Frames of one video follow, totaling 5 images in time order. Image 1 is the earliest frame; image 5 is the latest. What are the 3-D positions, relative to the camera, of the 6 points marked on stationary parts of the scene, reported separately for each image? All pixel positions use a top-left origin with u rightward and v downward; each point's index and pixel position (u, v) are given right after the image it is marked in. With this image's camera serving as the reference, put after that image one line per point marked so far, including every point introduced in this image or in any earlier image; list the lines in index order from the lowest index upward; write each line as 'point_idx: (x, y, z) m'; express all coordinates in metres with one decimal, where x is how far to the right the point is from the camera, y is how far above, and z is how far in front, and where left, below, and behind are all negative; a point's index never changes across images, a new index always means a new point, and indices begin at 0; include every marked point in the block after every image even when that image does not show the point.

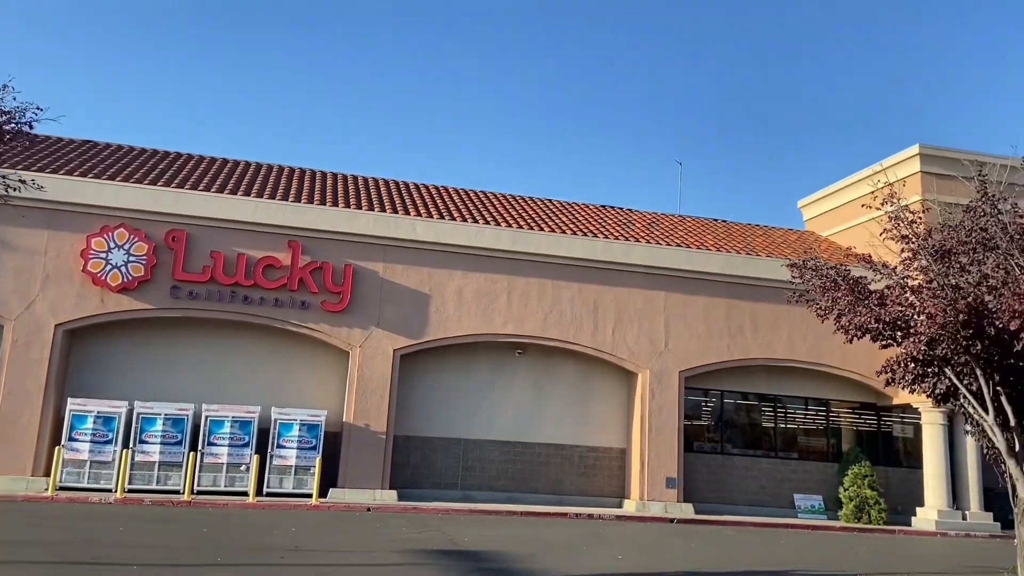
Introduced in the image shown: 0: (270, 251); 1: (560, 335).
0: (-5.8, +0.9, +18.8) m
1: (+1.2, -1.2, +20.0) m
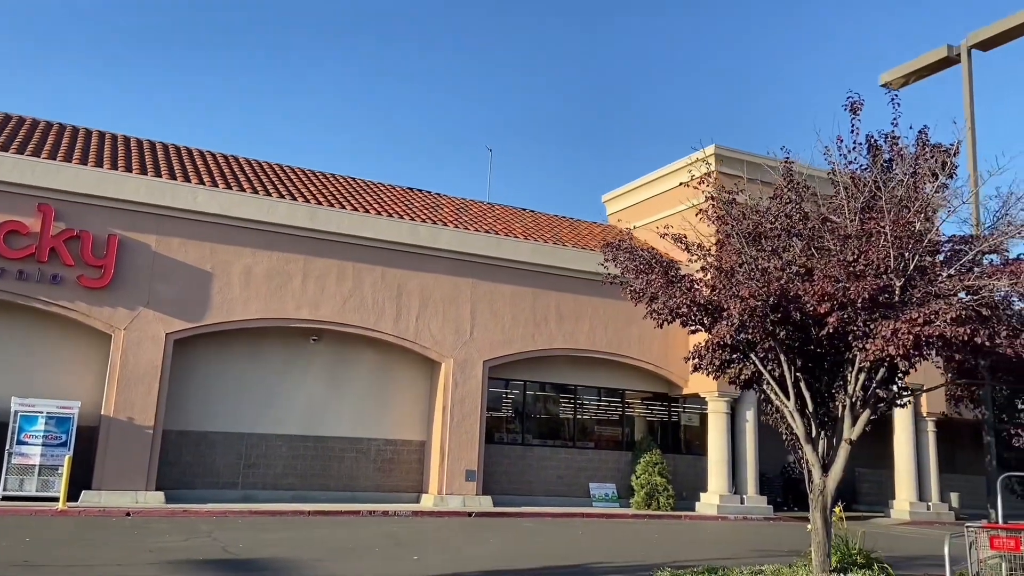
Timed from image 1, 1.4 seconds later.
0: (-10.1, +1.5, +15.8) m
1: (-3.6, -0.8, +18.7) m
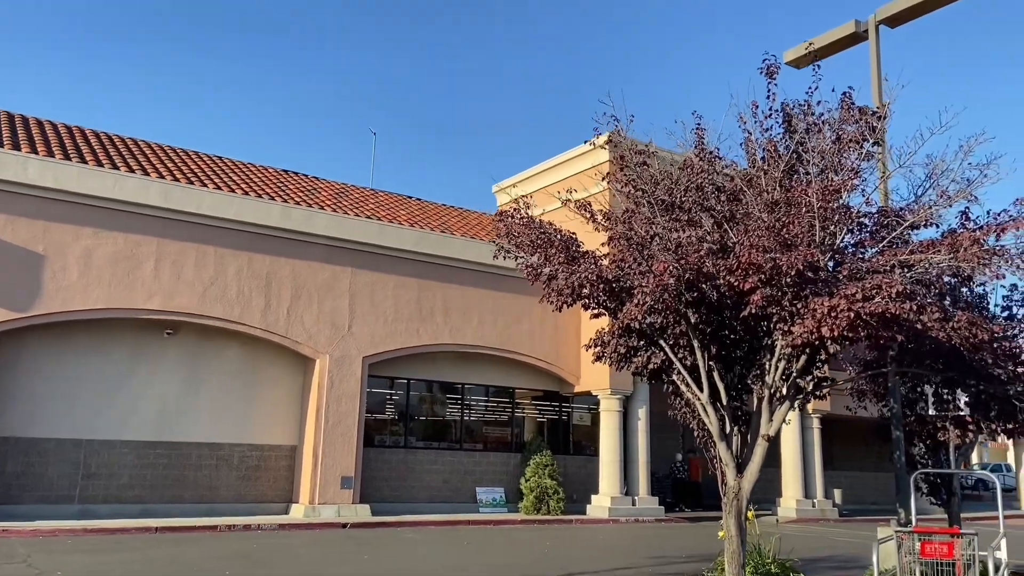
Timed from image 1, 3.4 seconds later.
0: (-12.1, +1.9, +12.9) m
1: (-6.2, -0.5, +16.7) m
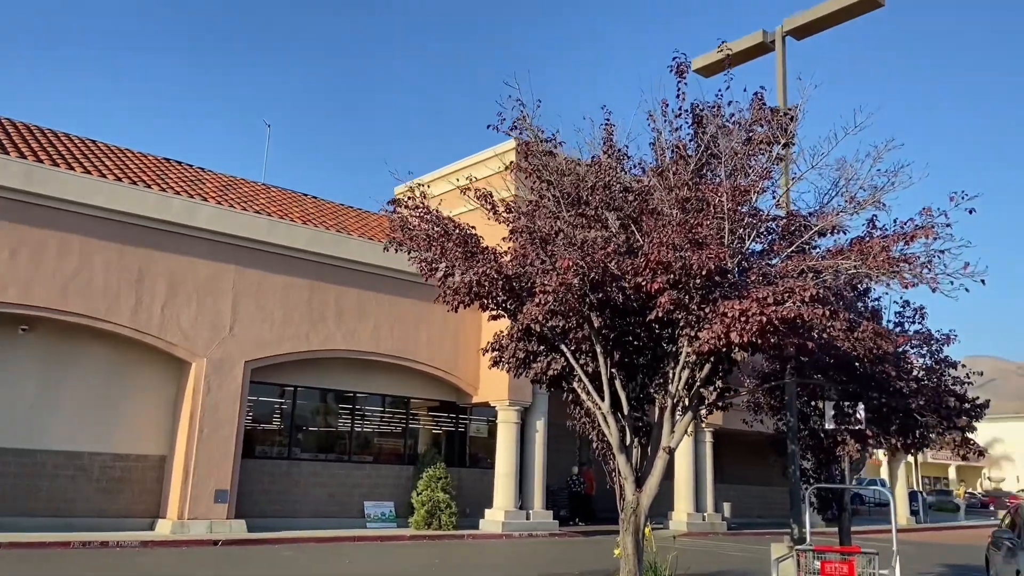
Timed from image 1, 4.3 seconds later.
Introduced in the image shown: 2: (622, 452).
0: (-13.6, +2.3, +10.8) m
1: (-8.2, -0.4, +15.2) m
2: (+1.0, -1.5, +7.1) m
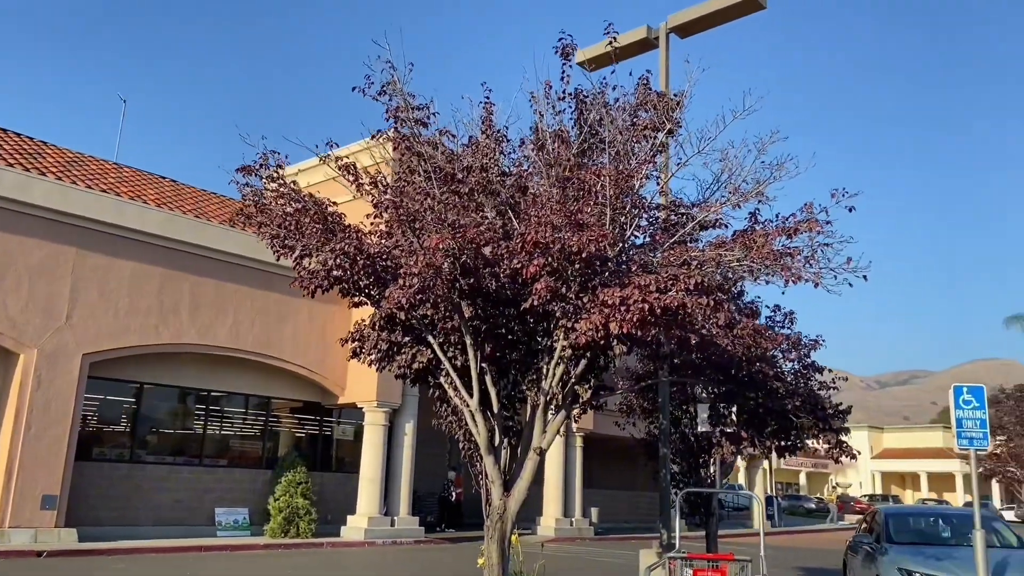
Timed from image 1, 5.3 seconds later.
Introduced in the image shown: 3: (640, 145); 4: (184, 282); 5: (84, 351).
0: (-15.0, +2.9, +8.0) m
1: (-10.5, 0.0, +13.2) m
2: (-0.2, -1.4, +6.5) m
3: (+1.2, +1.3, +6.9) m
4: (-7.1, +0.1, +17.0) m
5: (-8.4, -1.2, +15.3) m
